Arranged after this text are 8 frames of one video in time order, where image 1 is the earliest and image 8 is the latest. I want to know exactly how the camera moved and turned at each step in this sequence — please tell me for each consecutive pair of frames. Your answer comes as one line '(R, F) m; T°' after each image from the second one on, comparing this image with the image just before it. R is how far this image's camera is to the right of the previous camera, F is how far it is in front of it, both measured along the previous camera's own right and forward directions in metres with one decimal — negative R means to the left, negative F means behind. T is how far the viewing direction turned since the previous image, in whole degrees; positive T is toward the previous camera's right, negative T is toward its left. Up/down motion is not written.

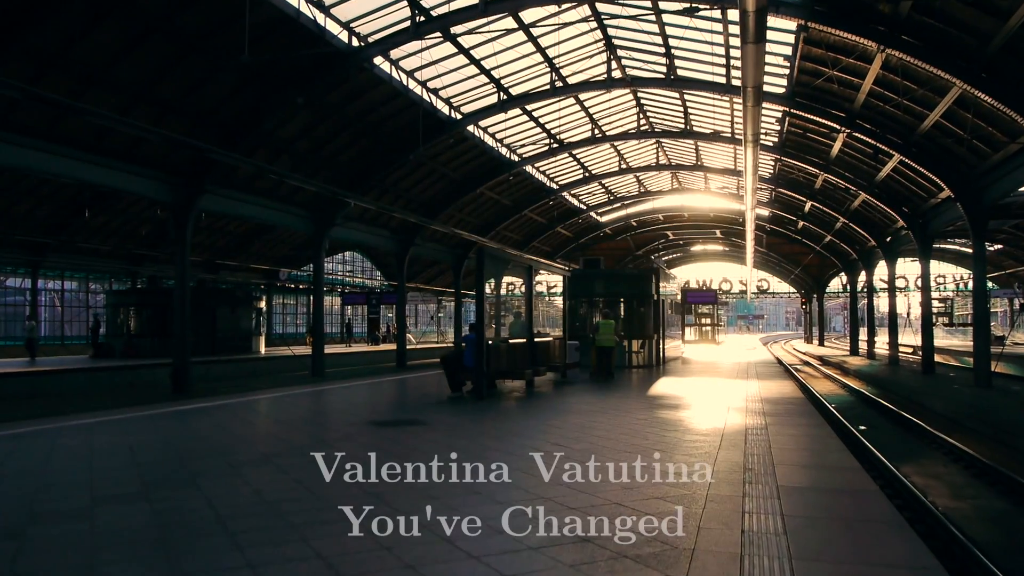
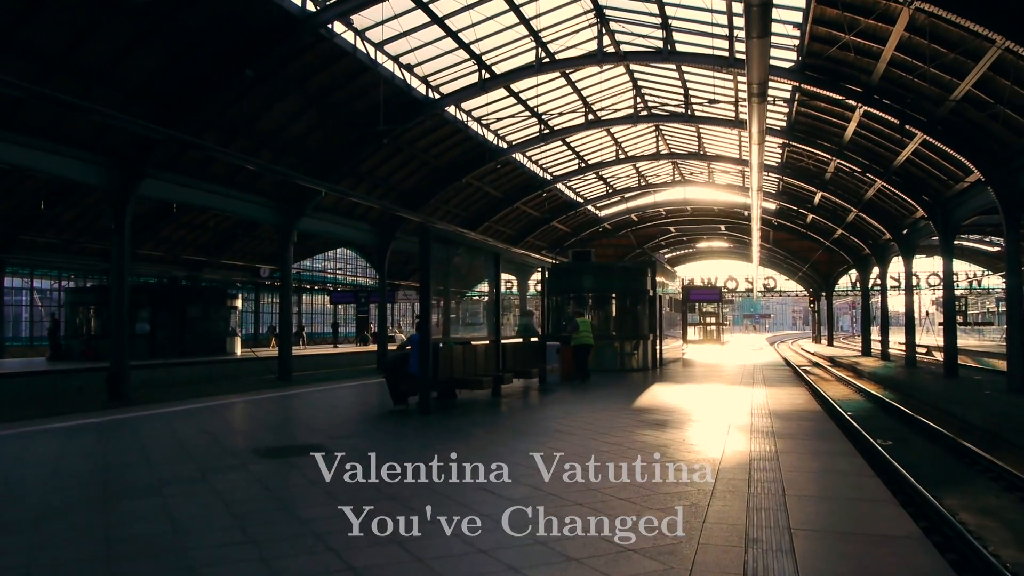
(+0.7, +2.1) m; 0°
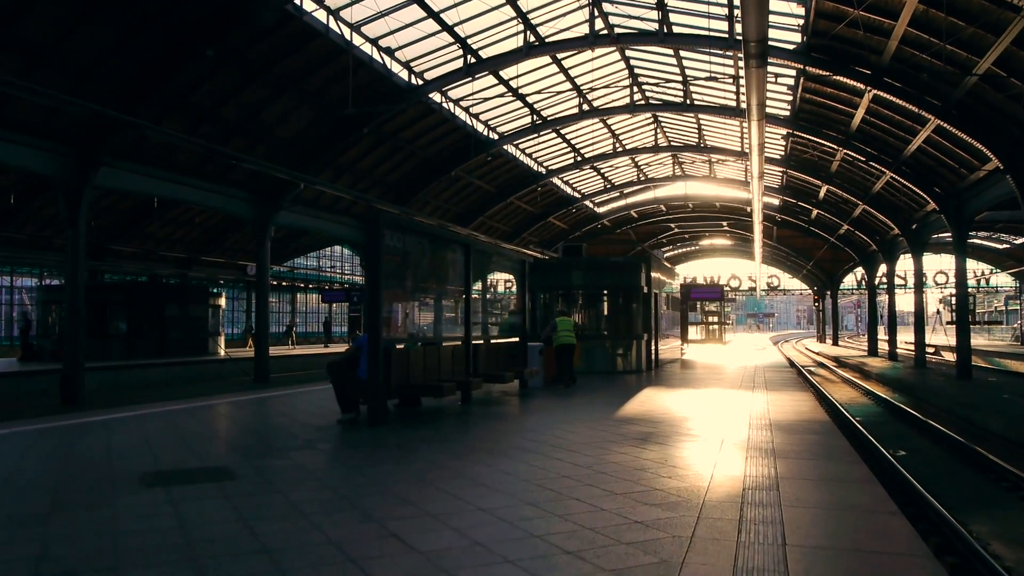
(+0.5, +1.2) m; 0°
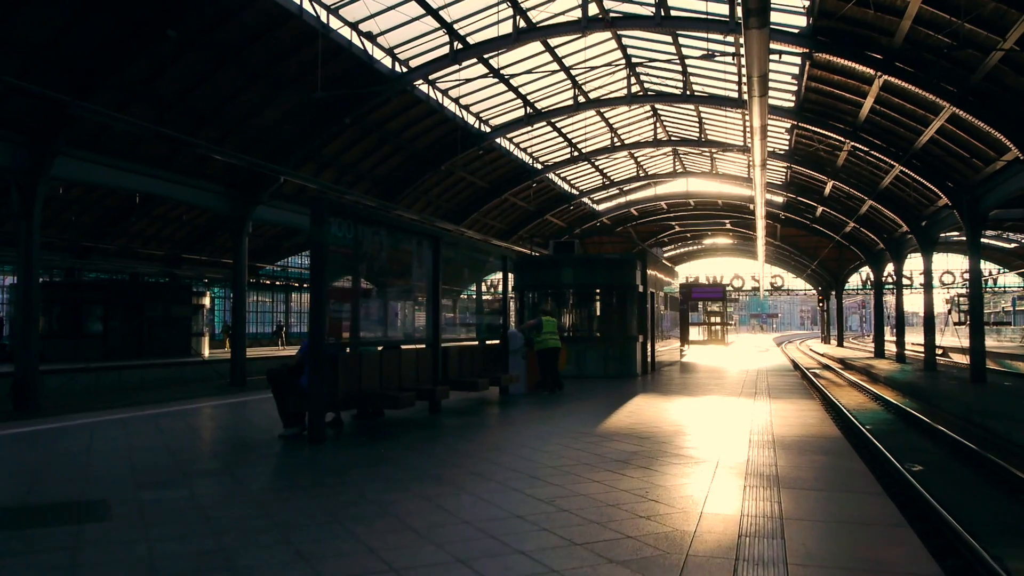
(+0.4, +1.1) m; 0°
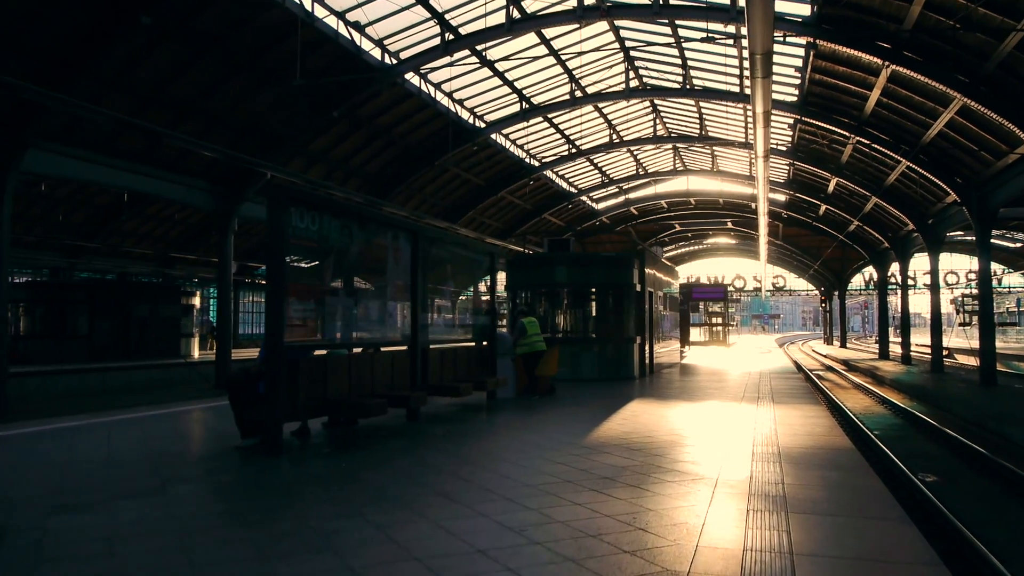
(+0.2, +0.7) m; 0°
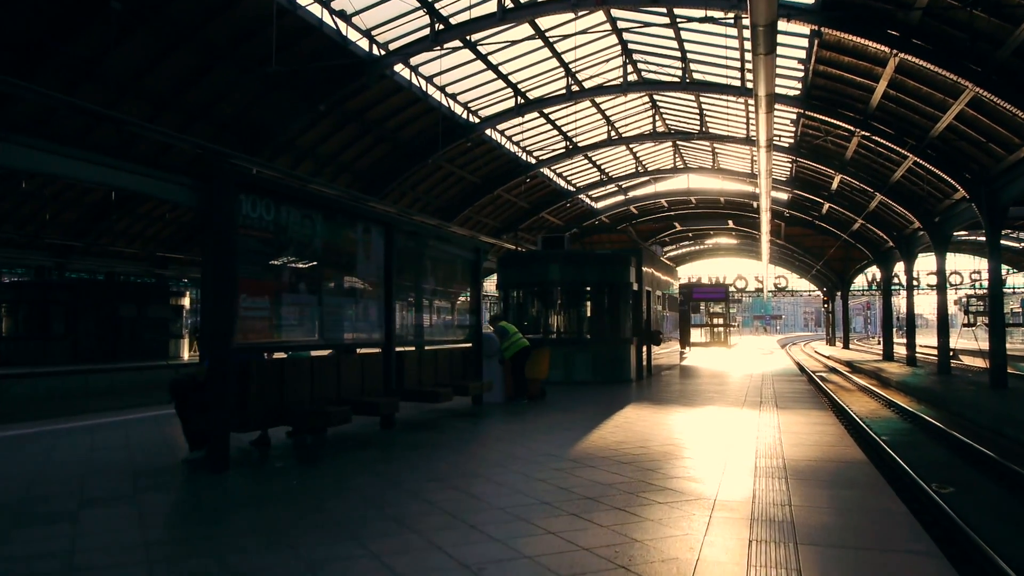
(+0.2, +0.7) m; 0°
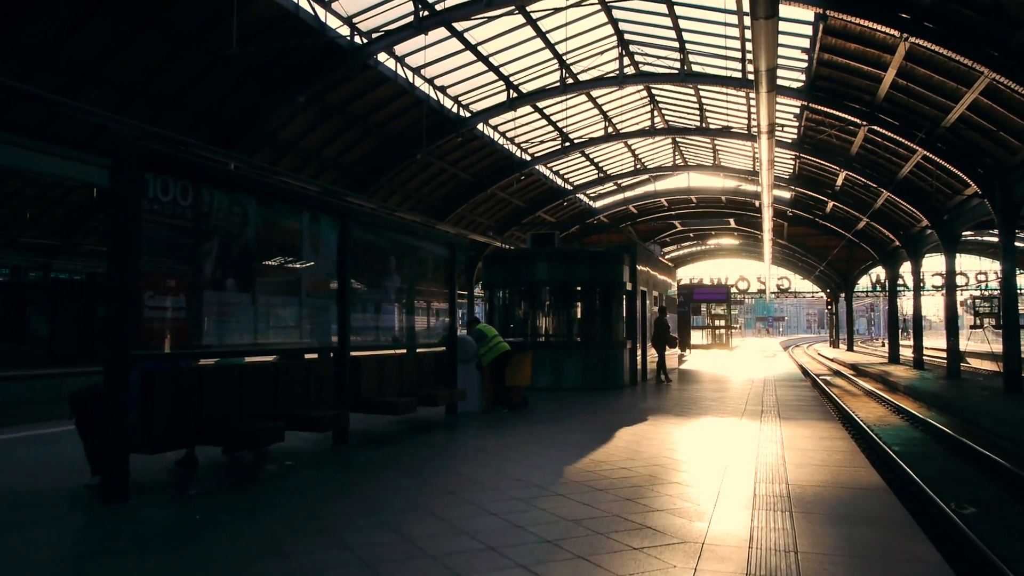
(+0.3, +0.9) m; 0°
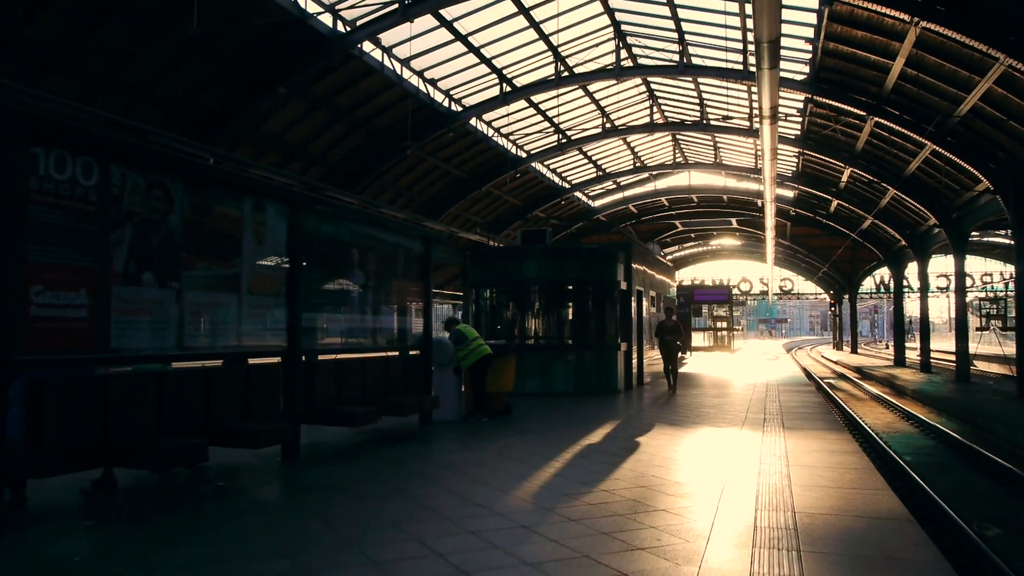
(+0.3, +0.8) m; 0°
